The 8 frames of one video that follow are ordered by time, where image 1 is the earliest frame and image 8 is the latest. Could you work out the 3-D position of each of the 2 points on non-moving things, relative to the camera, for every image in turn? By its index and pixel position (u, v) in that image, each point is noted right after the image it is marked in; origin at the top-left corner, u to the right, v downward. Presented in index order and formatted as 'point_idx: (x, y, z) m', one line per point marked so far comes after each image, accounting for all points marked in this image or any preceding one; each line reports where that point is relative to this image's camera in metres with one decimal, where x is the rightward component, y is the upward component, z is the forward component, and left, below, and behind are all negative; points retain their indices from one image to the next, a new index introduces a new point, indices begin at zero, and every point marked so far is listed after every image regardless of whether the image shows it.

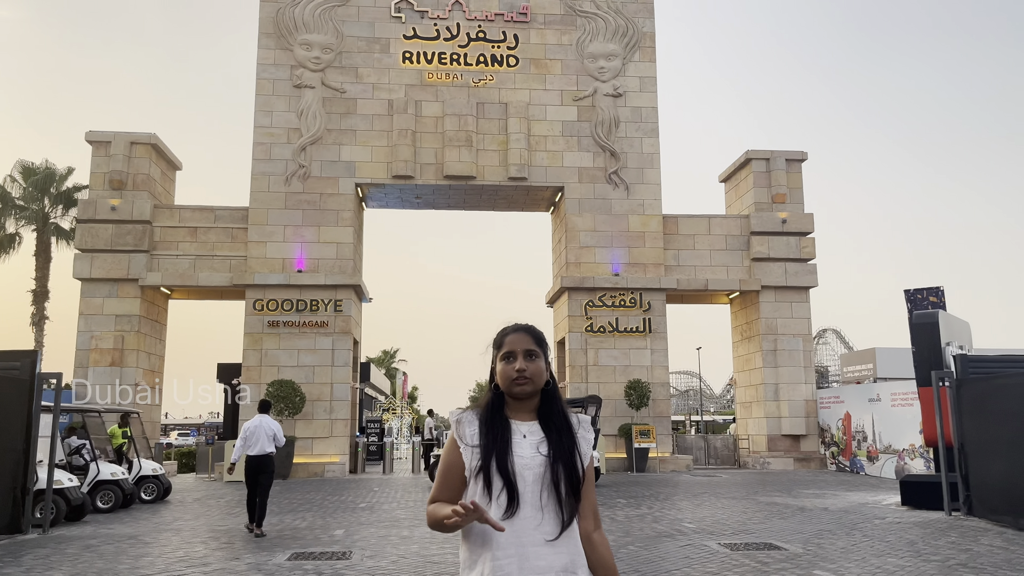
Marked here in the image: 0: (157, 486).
0: (-7.4, -4.1, +16.3) m
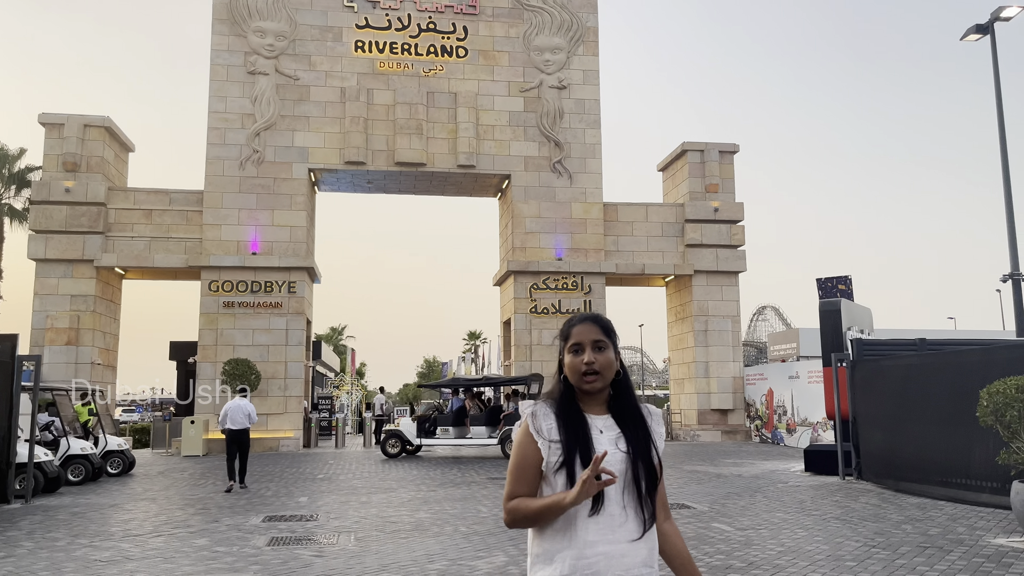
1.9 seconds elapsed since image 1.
0: (-8.5, -3.8, +17.2) m
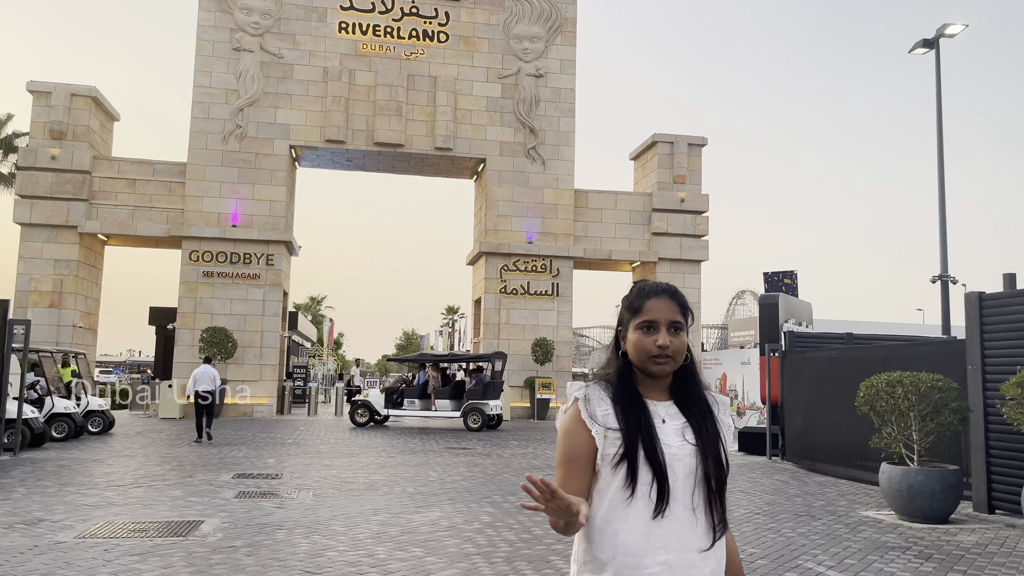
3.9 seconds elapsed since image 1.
0: (-9.5, -3.1, +18.3) m
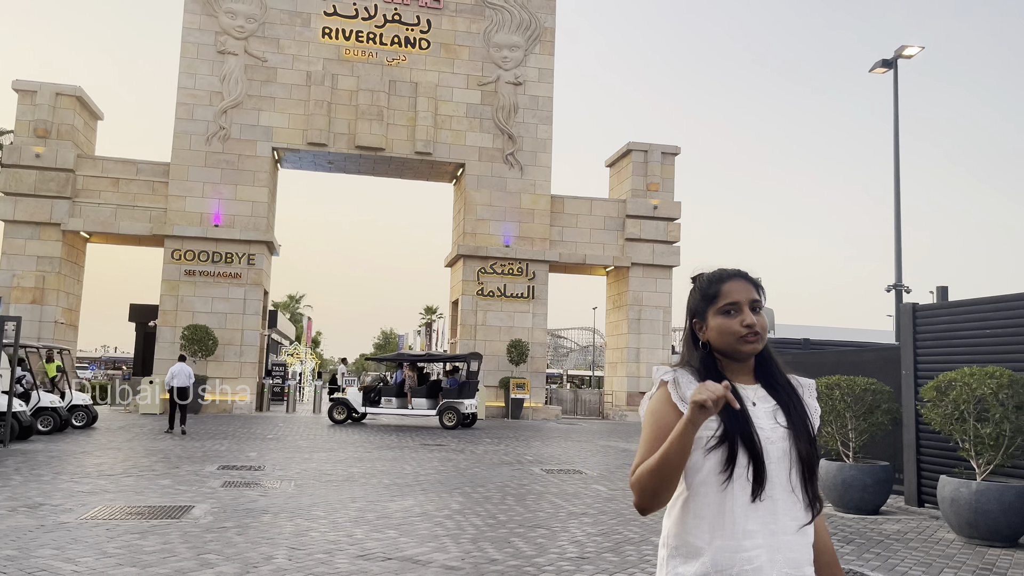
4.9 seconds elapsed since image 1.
0: (-10.1, -3.0, +18.8) m
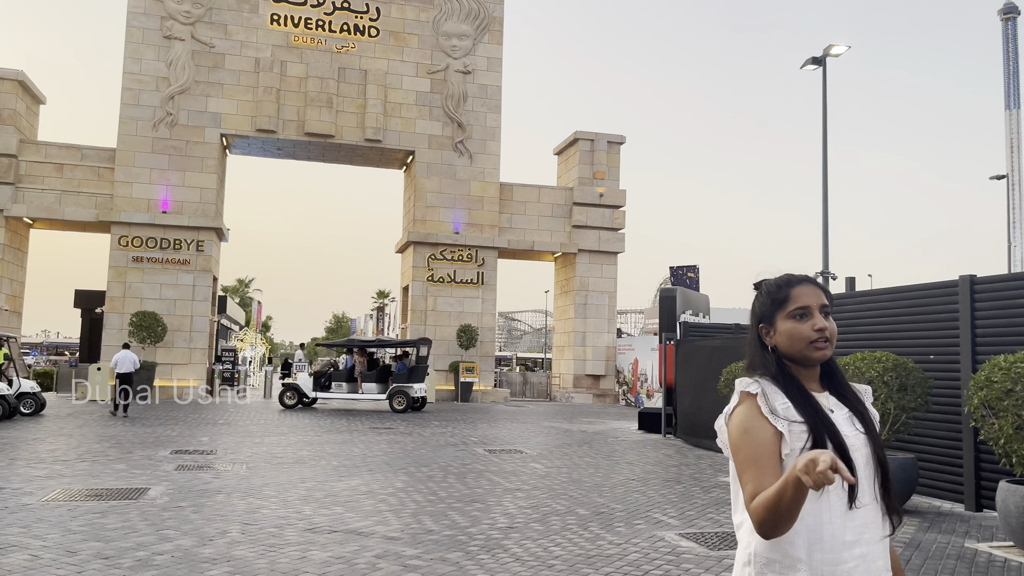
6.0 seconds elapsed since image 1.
0: (-11.4, -2.7, +18.9) m
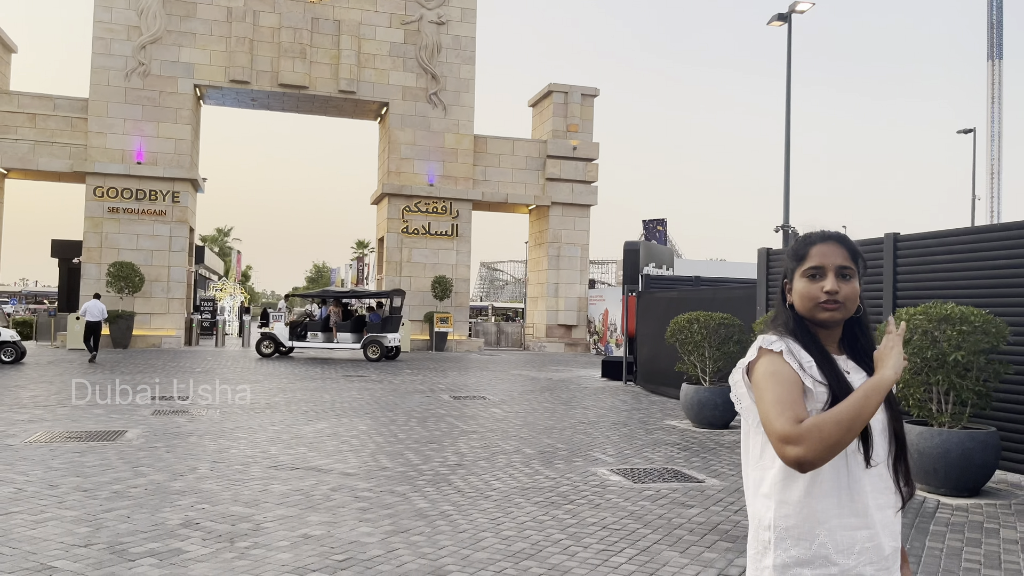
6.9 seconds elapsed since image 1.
0: (-12.2, -1.5, +19.4) m
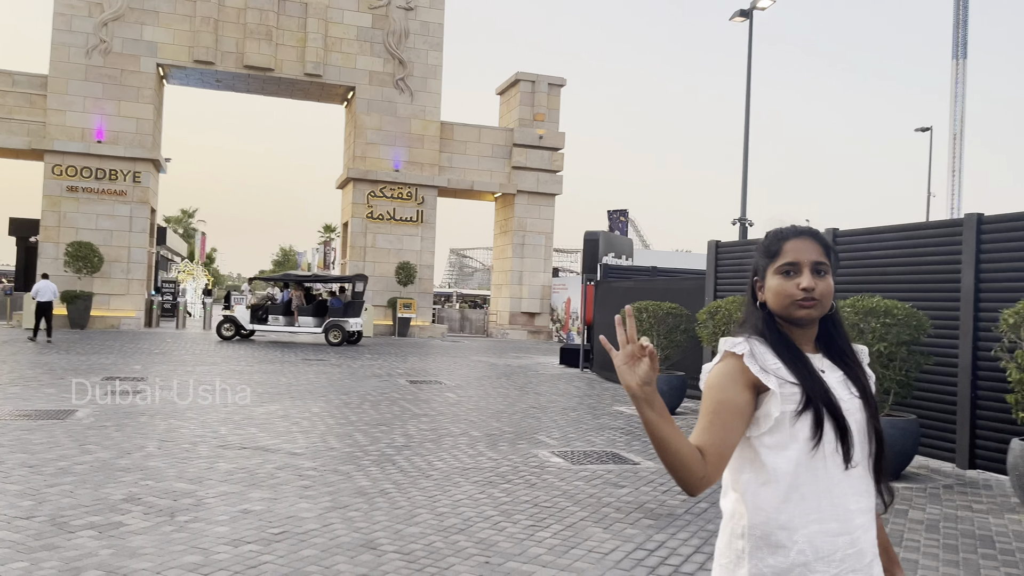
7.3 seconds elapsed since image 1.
0: (-13.2, -1.0, +19.2) m
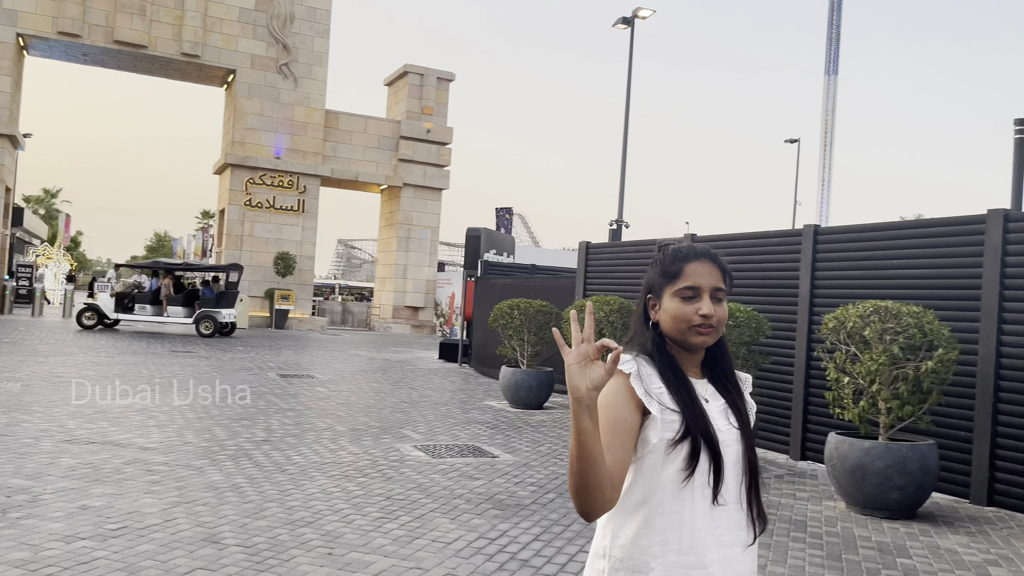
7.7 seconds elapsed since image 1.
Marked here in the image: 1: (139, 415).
0: (-16.0, -0.5, +17.3) m
1: (-4.5, -1.5, +9.5) m
